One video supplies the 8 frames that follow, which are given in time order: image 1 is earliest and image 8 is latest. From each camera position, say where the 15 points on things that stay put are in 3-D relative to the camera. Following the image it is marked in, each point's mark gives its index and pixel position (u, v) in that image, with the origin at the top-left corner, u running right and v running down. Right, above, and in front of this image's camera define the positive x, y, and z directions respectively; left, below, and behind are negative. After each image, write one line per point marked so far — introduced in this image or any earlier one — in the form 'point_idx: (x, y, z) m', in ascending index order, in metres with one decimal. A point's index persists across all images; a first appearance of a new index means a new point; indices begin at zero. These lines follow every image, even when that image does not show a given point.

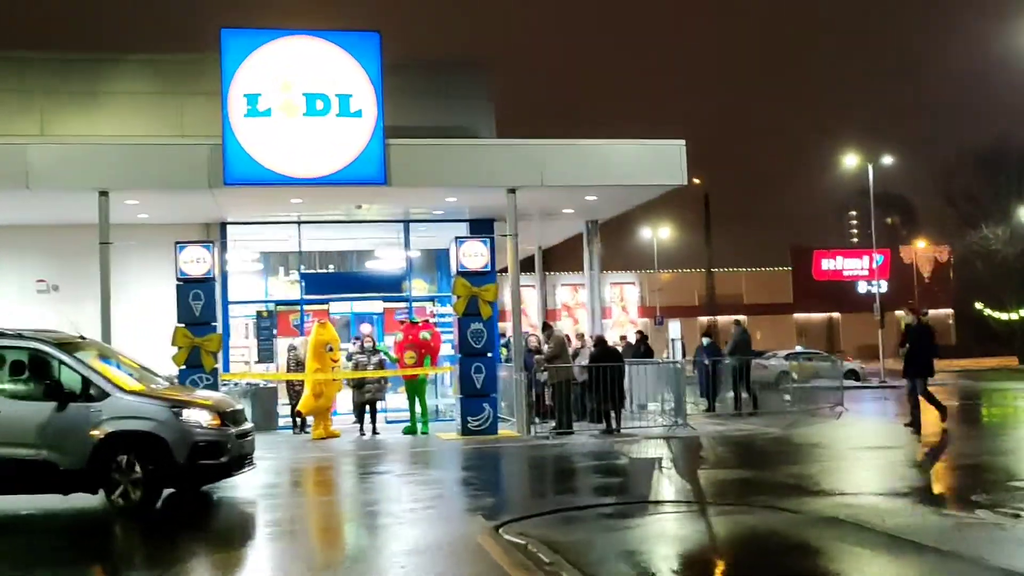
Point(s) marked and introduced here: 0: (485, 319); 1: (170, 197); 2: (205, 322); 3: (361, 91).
0: (-0.4, -0.4, +15.3) m
1: (-4.9, +1.3, +15.7) m
2: (-4.0, -0.5, +14.4) m
3: (-2.1, +2.7, +15.0) m
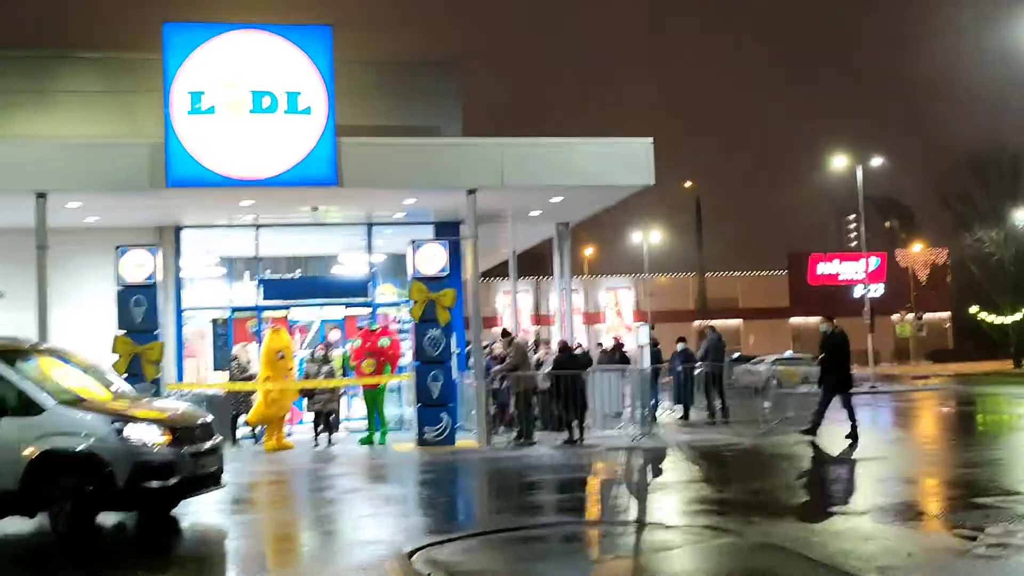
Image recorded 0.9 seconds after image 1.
0: (-0.9, -0.5, +14.6) m
1: (-5.5, +1.2, +15.0) m
2: (-4.6, -0.5, +13.8) m
3: (-2.6, +2.6, +14.4) m
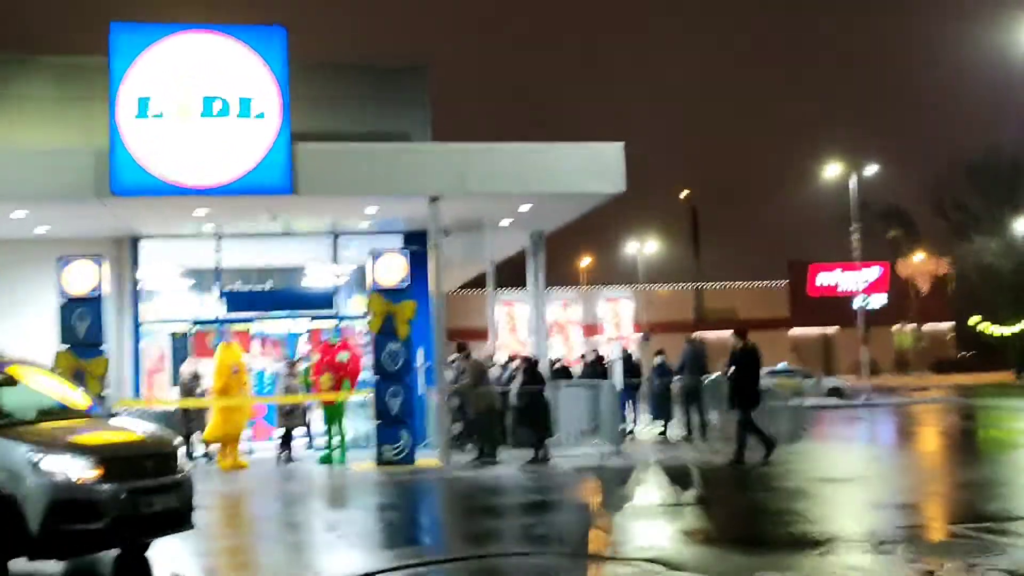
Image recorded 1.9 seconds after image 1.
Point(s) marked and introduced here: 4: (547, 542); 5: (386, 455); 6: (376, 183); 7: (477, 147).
0: (-1.4, -0.6, +14.0) m
1: (-5.9, +1.0, +14.5) m
2: (-5.1, -0.7, +13.2) m
3: (-3.1, +2.5, +13.8) m
4: (+0.3, -2.1, +9.0) m
5: (-1.6, -2.1, +13.8) m
6: (-1.7, +1.3, +13.9) m
7: (-0.5, +1.8, +14.3) m
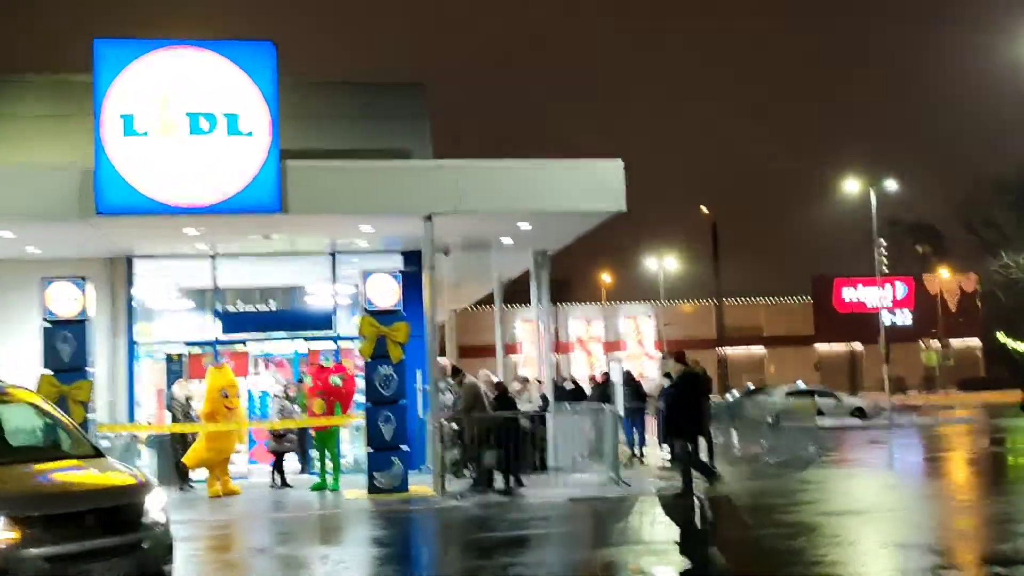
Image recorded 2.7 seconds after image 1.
0: (-1.4, -0.9, +13.6) m
1: (-6.0, +0.7, +14.2) m
2: (-5.1, -0.9, +12.9) m
3: (-3.2, +2.2, +13.4) m
4: (+0.1, -2.3, +8.5) m
5: (-1.6, -2.4, +13.4) m
6: (-1.8, +1.1, +13.5) m
7: (-0.5, +1.6, +13.9) m
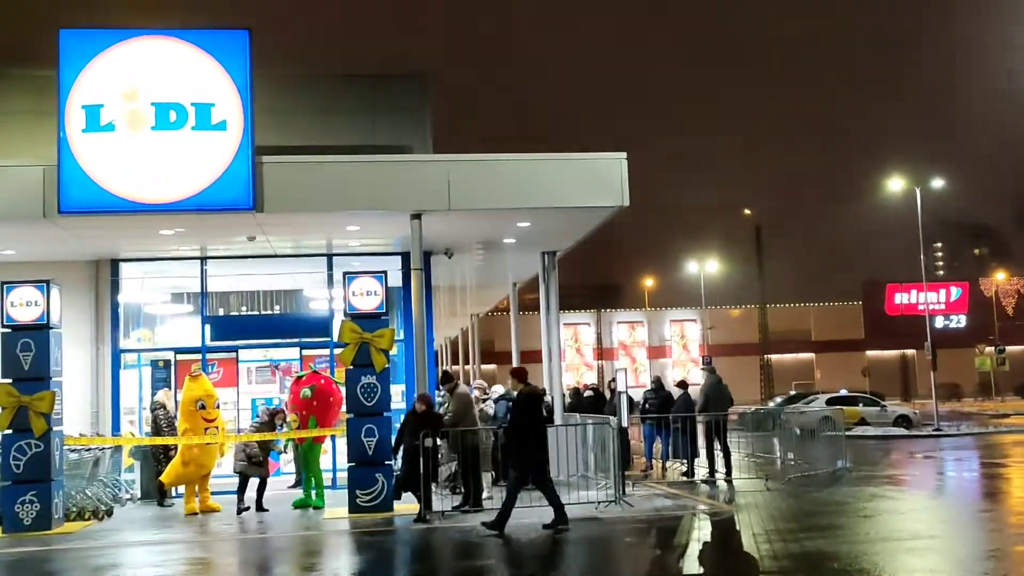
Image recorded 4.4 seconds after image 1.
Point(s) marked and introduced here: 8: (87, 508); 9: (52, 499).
0: (-1.5, -0.9, +12.6) m
1: (-6.0, +0.7, +13.4) m
2: (-5.2, -1.0, +12.1) m
3: (-3.3, +2.2, +12.6) m
4: (-0.2, -2.3, +7.5) m
5: (-1.7, -2.4, +12.4) m
6: (-1.9, +1.0, +12.6) m
7: (-0.6, +1.5, +12.9) m
8: (-5.0, -2.6, +13.0) m
9: (-5.0, -2.3, +12.0) m
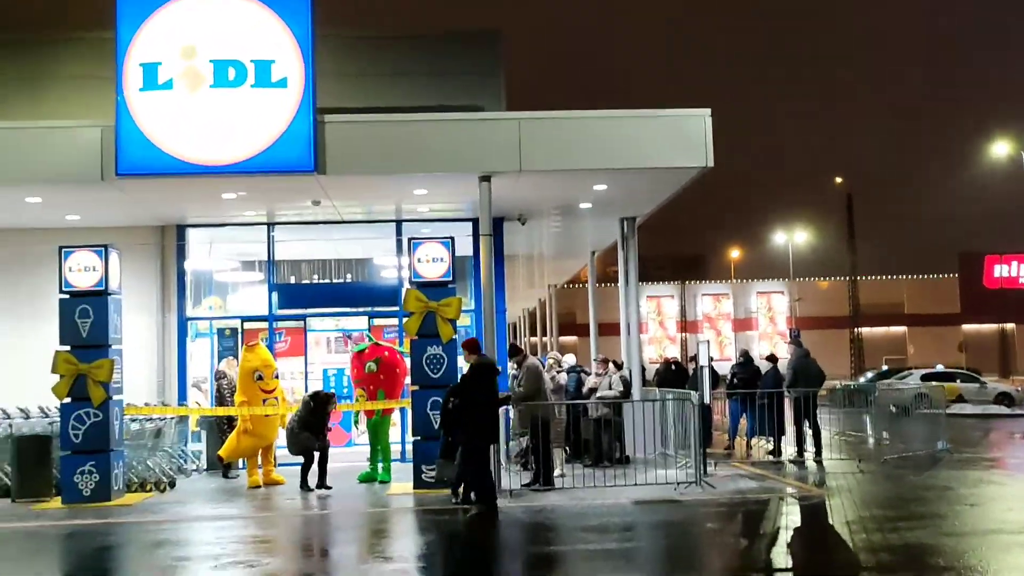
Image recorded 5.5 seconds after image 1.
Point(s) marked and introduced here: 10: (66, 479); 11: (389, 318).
0: (-0.7, -0.6, +12.0) m
1: (-5.1, +1.1, +13.1) m
2: (-4.5, -0.6, +11.8) m
3: (-2.5, +2.5, +12.0) m
4: (+0.2, -2.1, +6.8) m
5: (-0.9, -2.0, +11.9) m
6: (-1.1, +1.4, +11.9) m
7: (+0.3, +1.9, +12.1) m
8: (-4.2, -2.2, +12.7) m
9: (-4.3, -1.9, +11.7) m
10: (-4.7, -2.0, +11.6) m
11: (-1.7, -0.4, +15.7) m
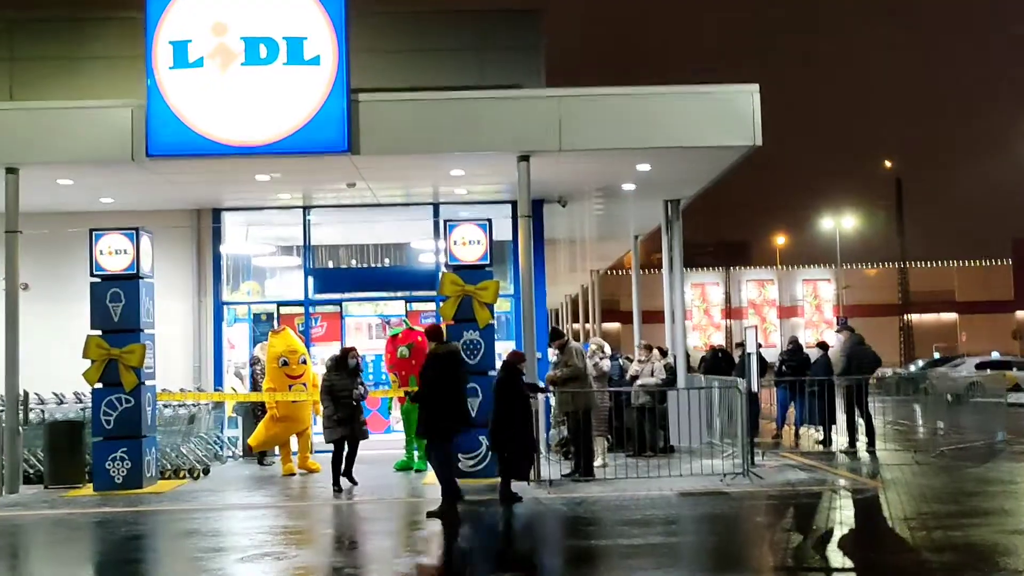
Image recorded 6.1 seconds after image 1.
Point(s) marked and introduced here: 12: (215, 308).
0: (-0.3, -0.4, +11.6) m
1: (-4.7, +1.3, +12.9) m
2: (-4.0, -0.4, +11.5) m
3: (-2.0, +2.7, +11.7) m
4: (+0.4, -1.9, +6.5) m
5: (-0.5, -1.9, +11.5) m
6: (-0.6, +1.6, +11.6) m
7: (+0.7, +2.1, +11.7) m
8: (-3.7, -2.0, +12.4) m
9: (-3.8, -1.8, +11.5) m
10: (-4.3, -1.8, +11.4) m
11: (-1.2, -0.2, +15.4) m
12: (-4.1, -0.3, +15.3) m
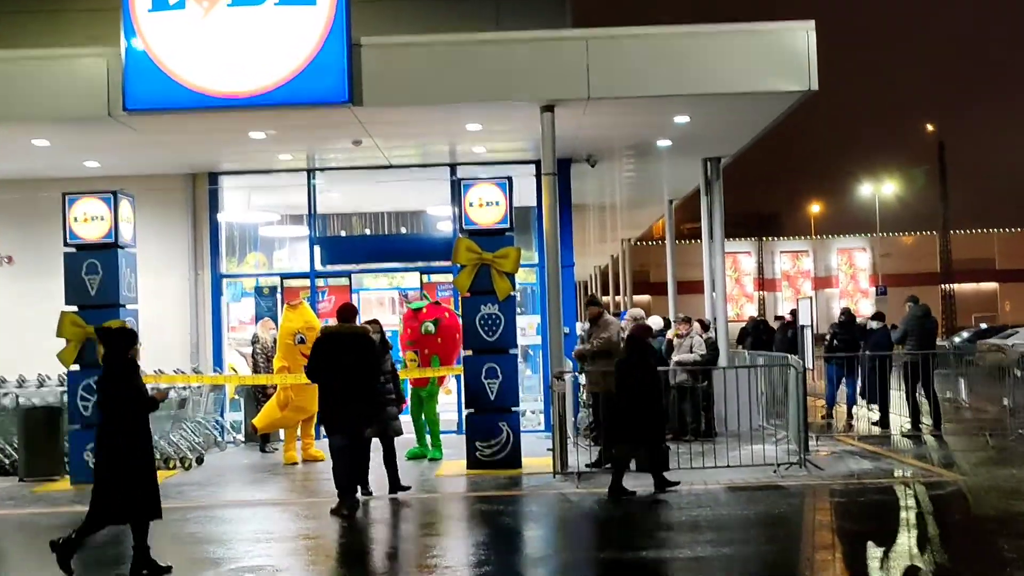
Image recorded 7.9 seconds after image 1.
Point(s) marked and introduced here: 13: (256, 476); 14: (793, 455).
0: (-0.1, -0.1, +10.4) m
1: (-4.4, +1.6, +11.7) m
2: (-3.8, -0.2, +10.4) m
3: (-1.8, +3.0, +10.4) m
4: (+0.5, -1.8, +5.2) m
5: (-0.3, -1.6, +10.3) m
6: (-0.5, +1.9, +10.2) m
7: (+0.9, +2.4, +10.3) m
8: (-3.5, -1.7, +11.3) m
9: (-3.6, -1.5, +10.3) m
10: (-4.1, -1.6, +10.2) m
11: (-0.9, +0.2, +14.1) m
12: (-3.8, +0.1, +14.1) m
13: (-2.6, -1.9, +11.1) m
14: (+2.7, -1.6, +10.7) m
